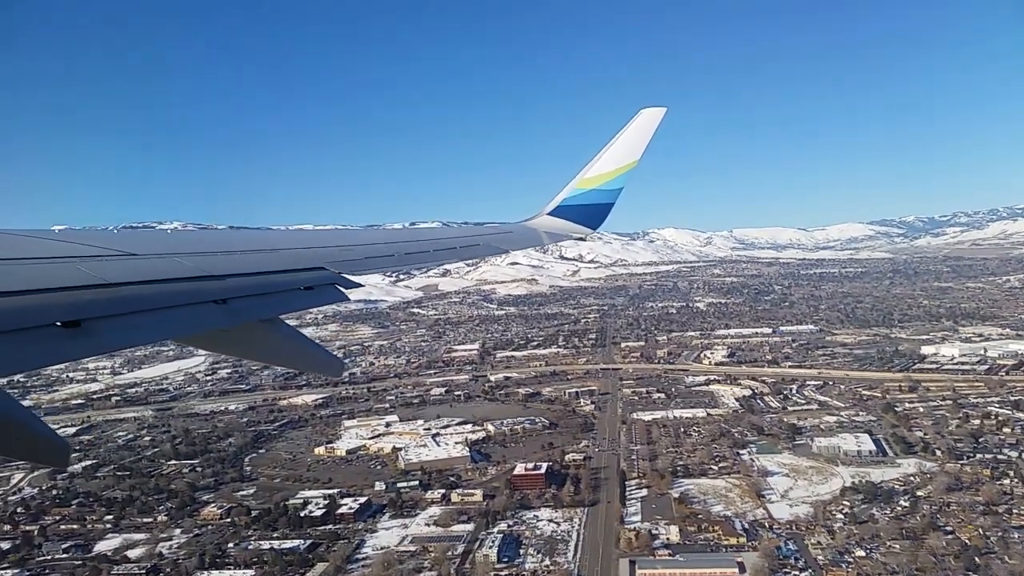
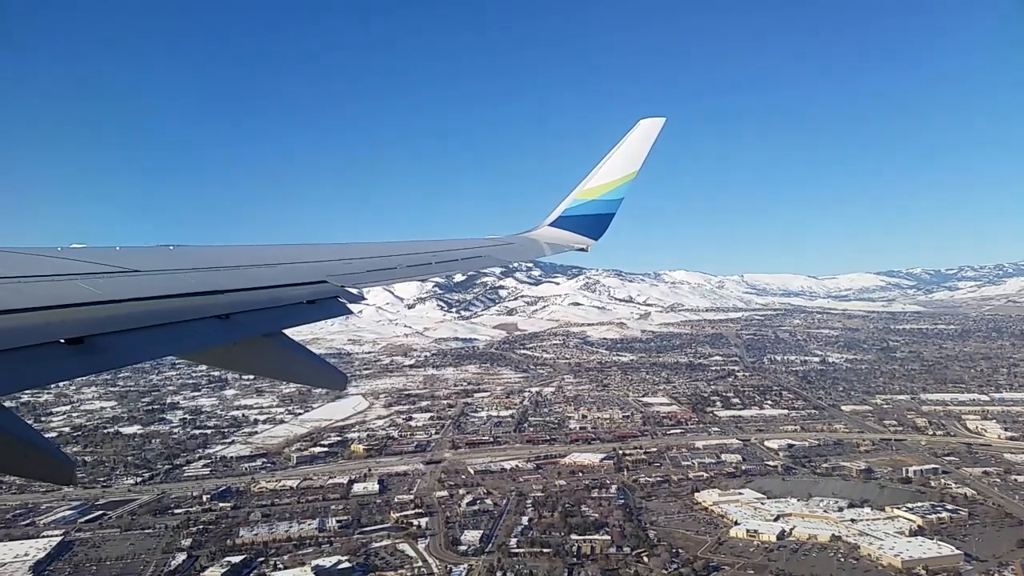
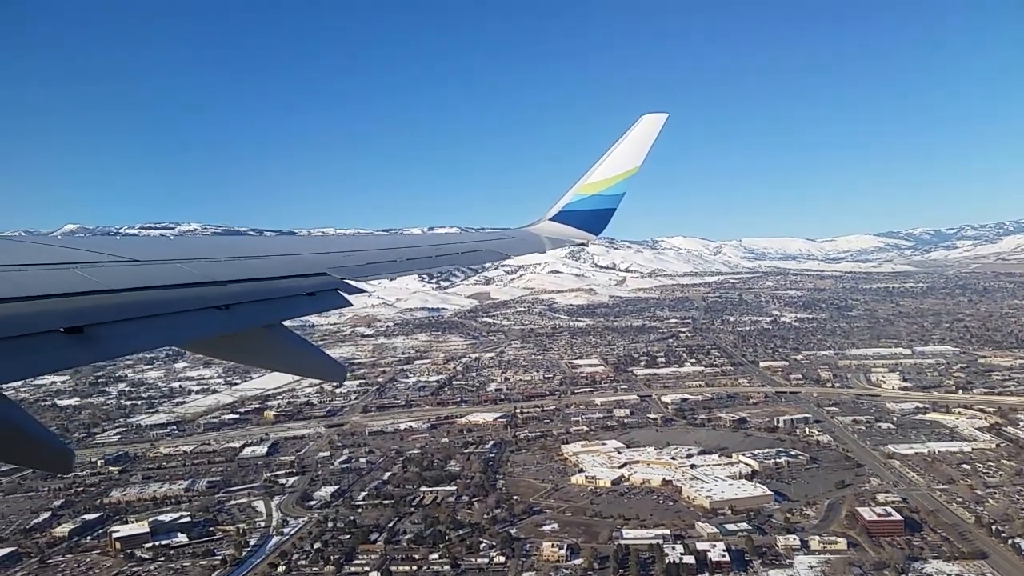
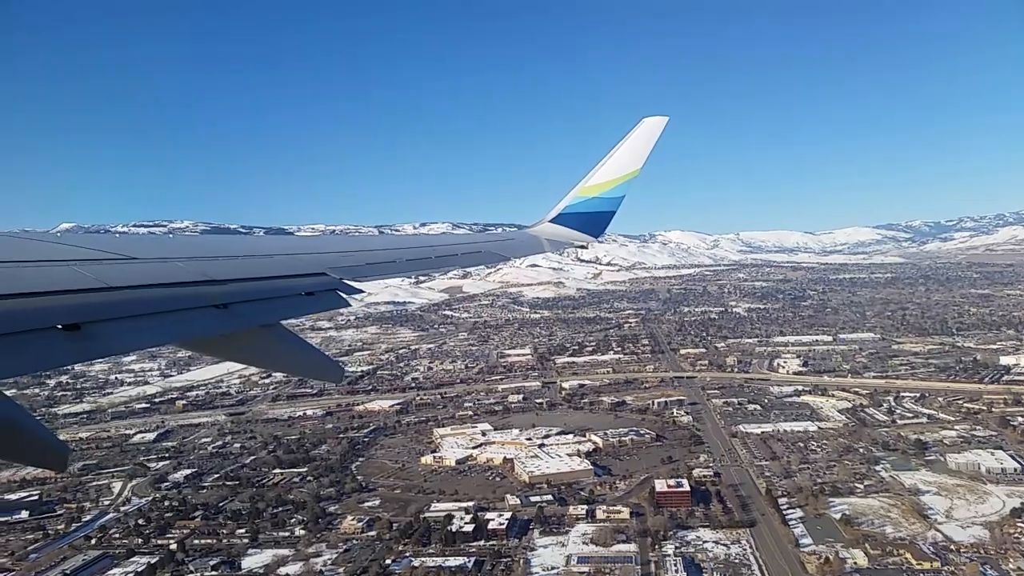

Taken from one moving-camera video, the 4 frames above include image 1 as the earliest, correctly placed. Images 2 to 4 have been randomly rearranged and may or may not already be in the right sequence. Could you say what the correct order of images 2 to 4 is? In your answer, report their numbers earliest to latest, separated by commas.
4, 3, 2
